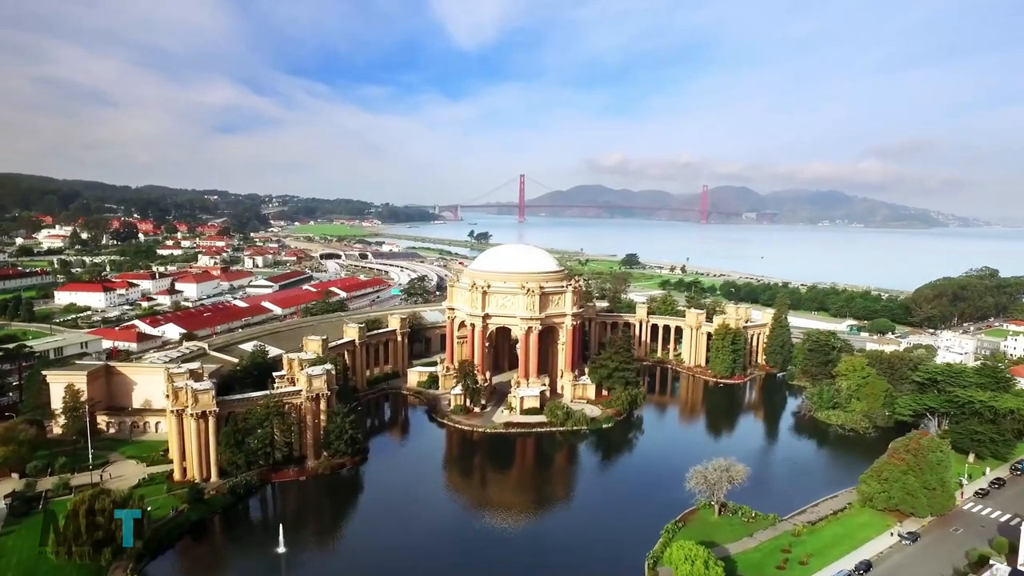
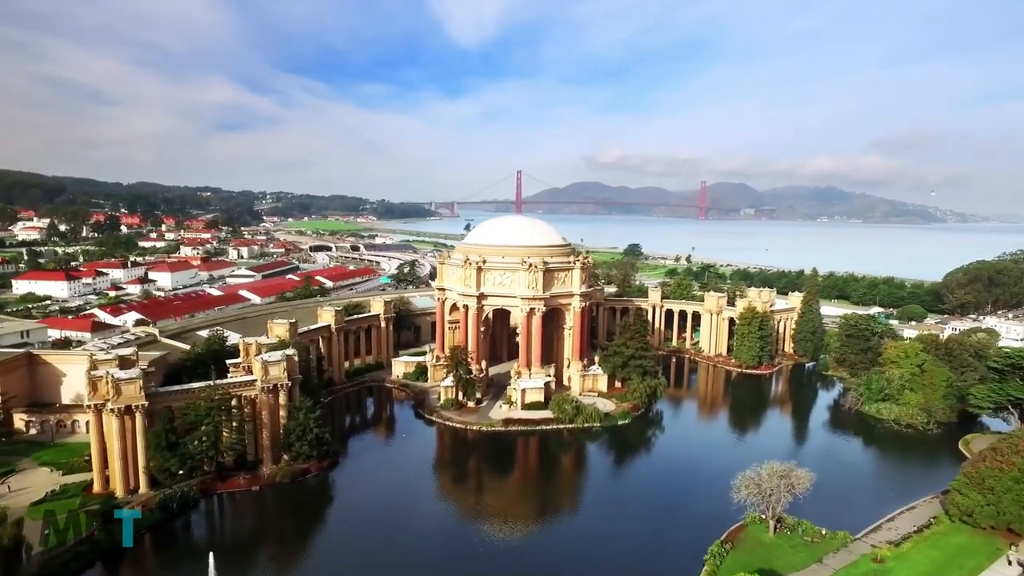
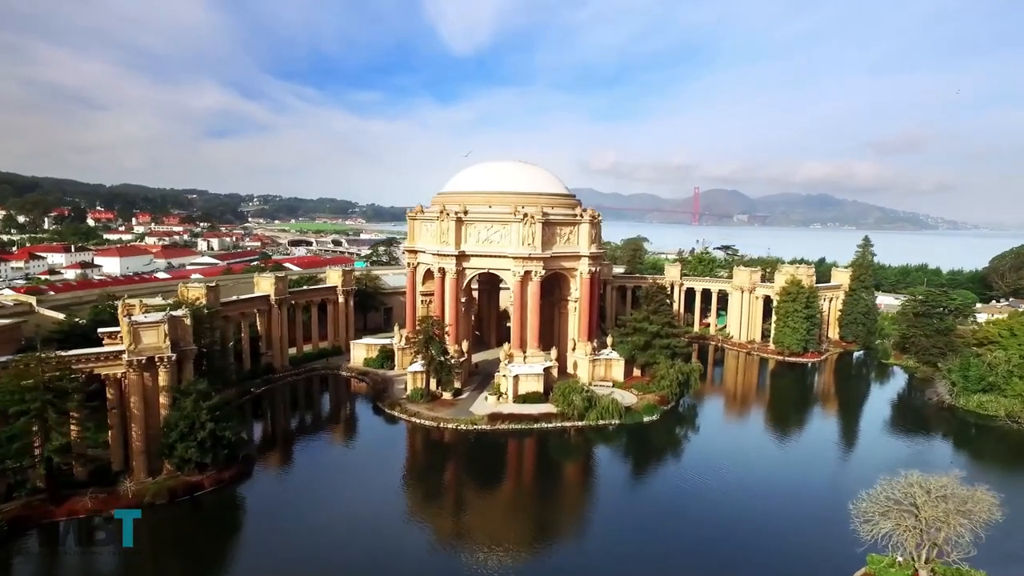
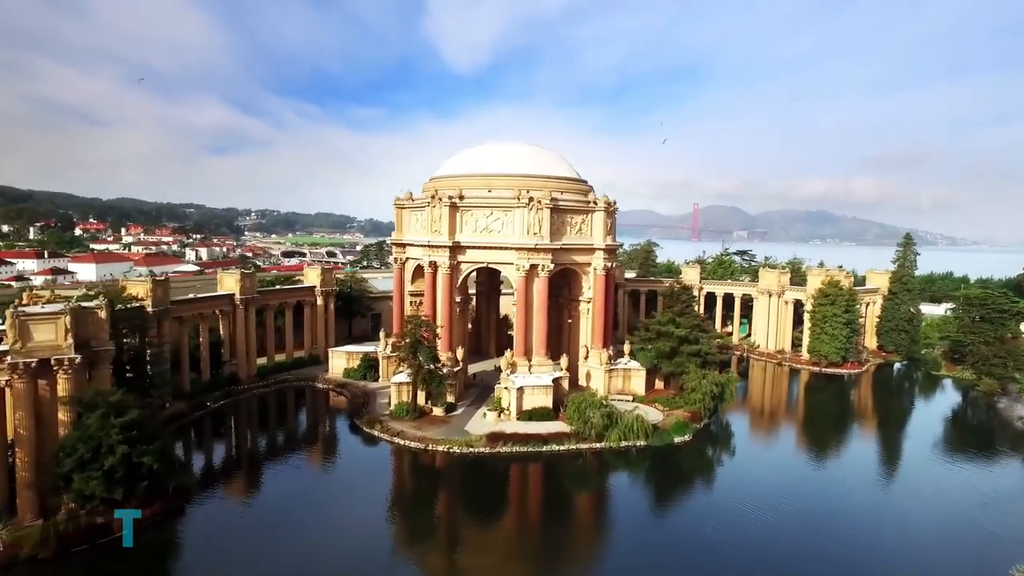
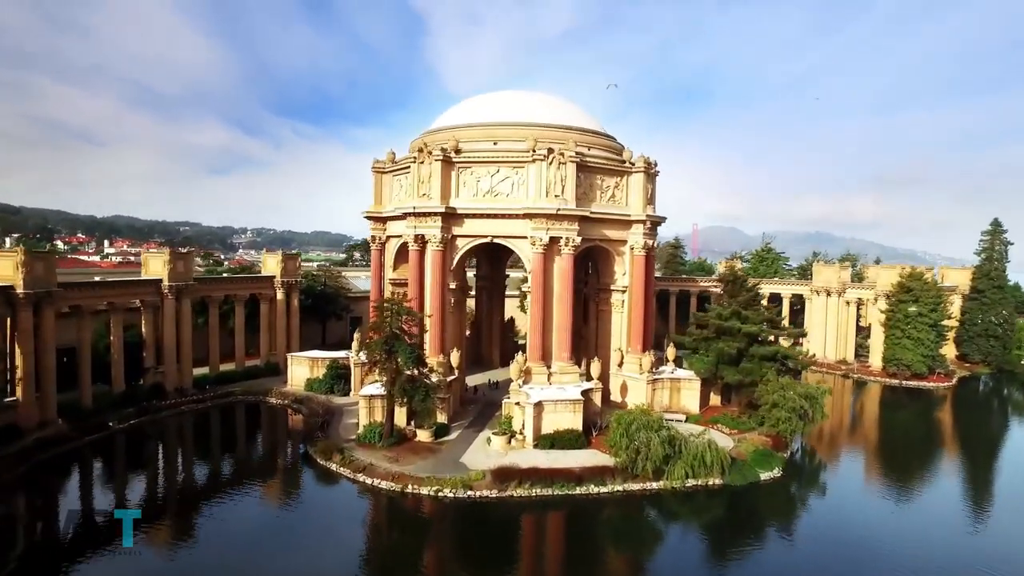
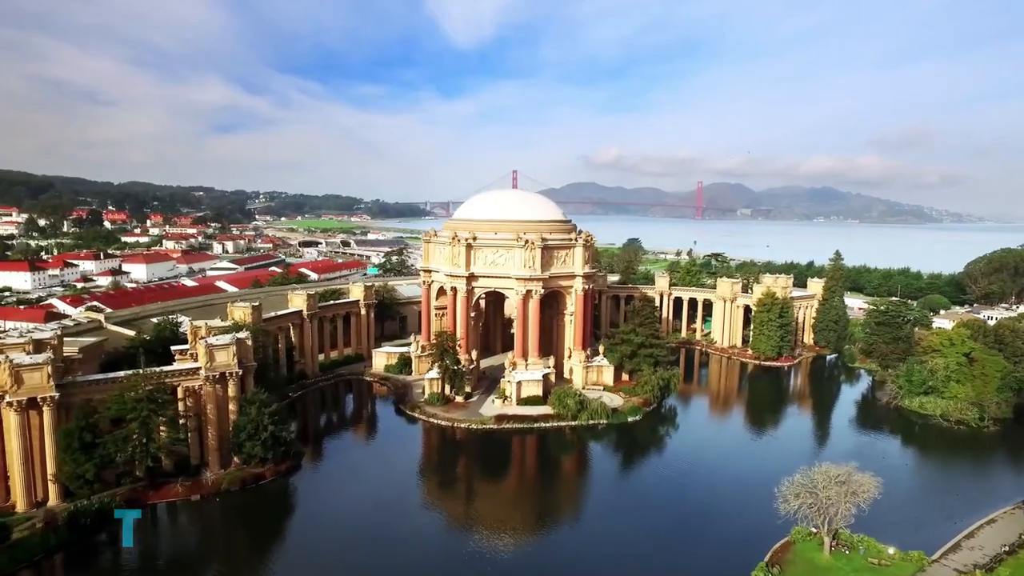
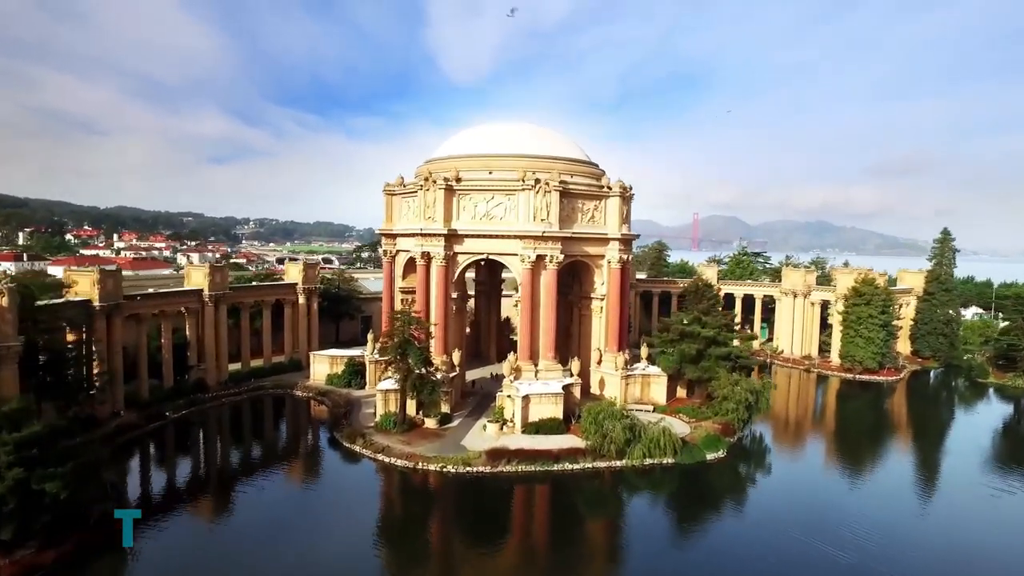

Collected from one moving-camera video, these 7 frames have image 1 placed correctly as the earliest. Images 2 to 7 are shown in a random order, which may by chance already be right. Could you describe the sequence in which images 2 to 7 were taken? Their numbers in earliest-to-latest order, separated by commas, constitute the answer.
2, 6, 3, 4, 7, 5
